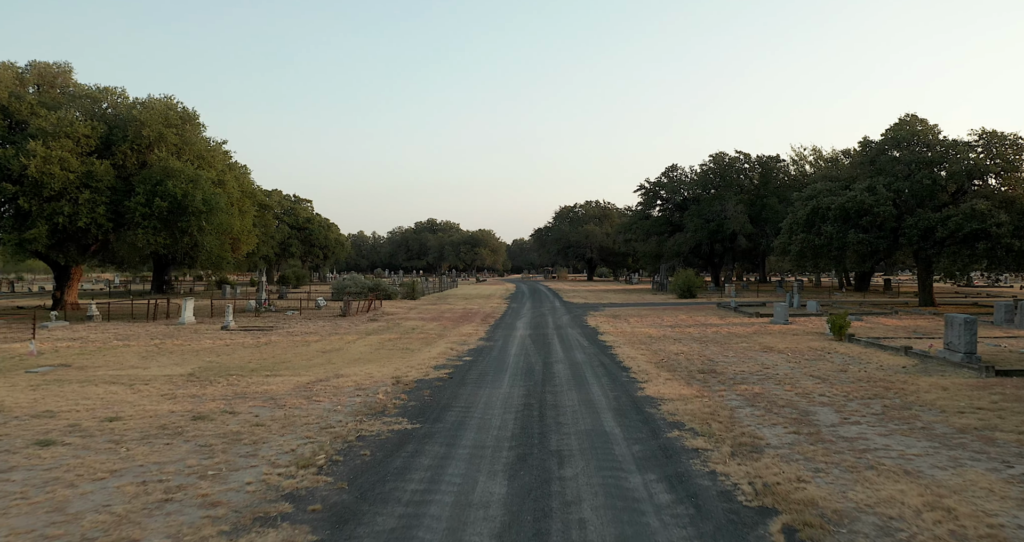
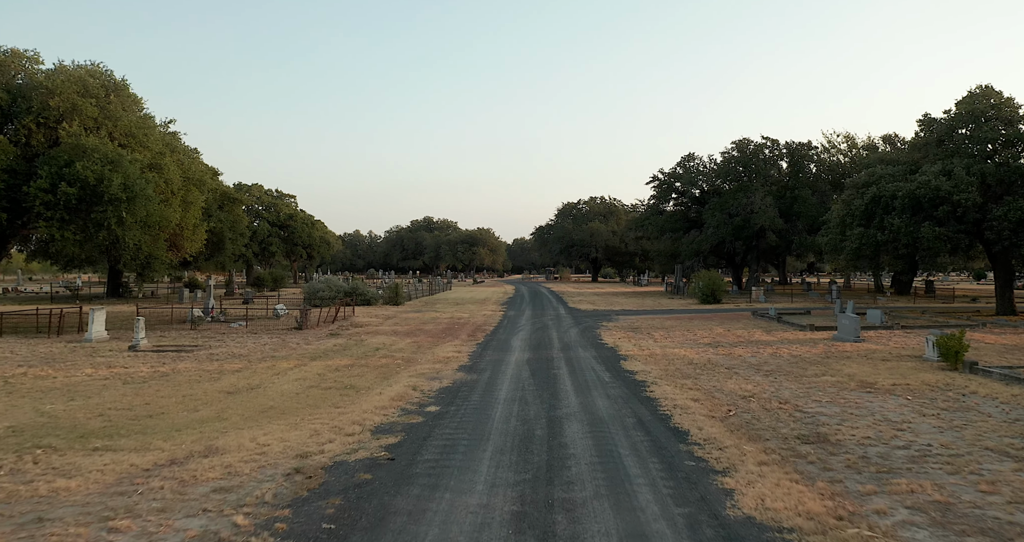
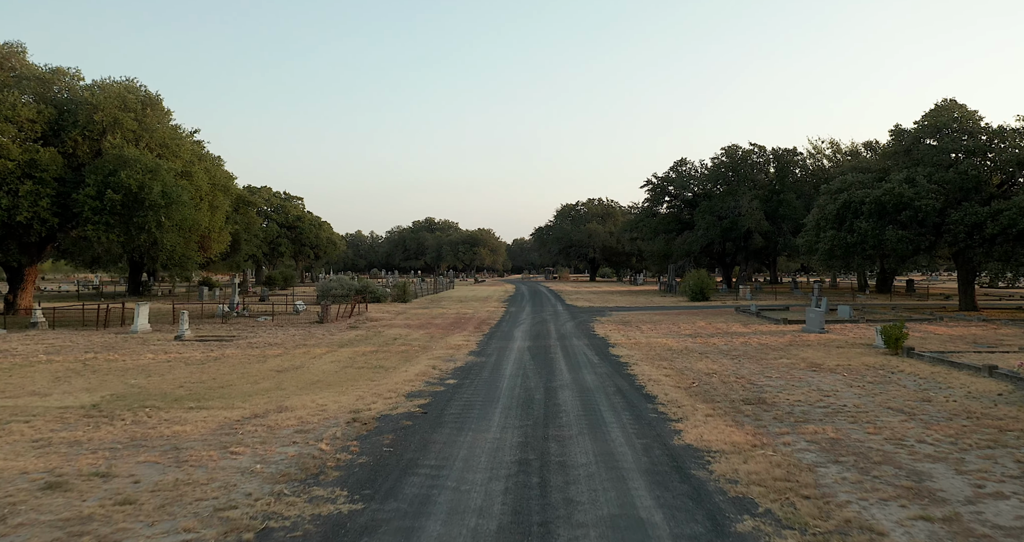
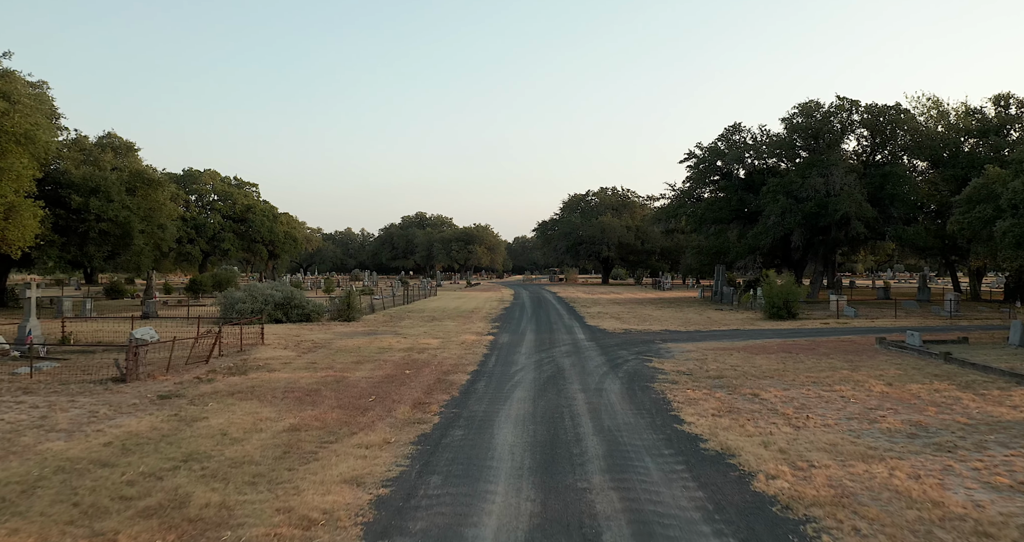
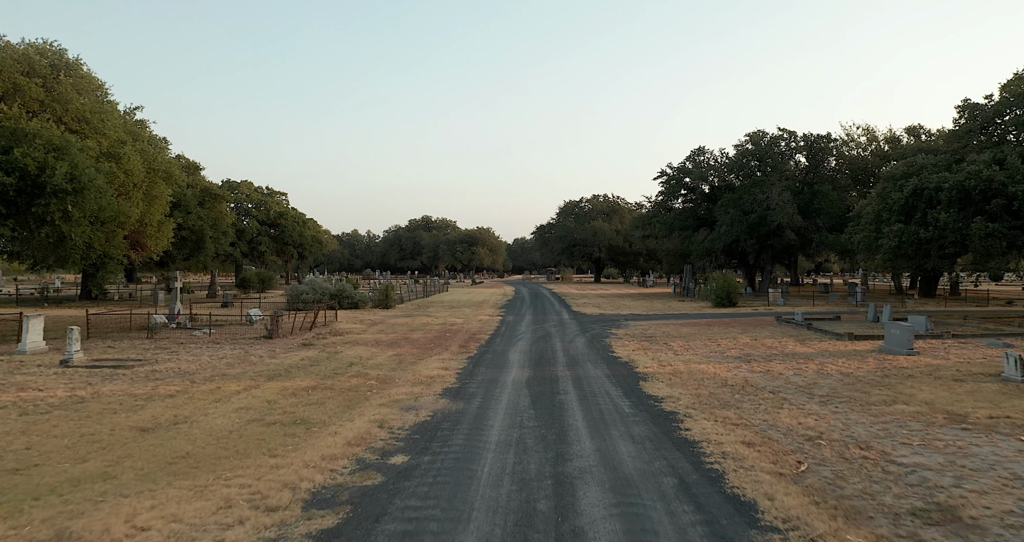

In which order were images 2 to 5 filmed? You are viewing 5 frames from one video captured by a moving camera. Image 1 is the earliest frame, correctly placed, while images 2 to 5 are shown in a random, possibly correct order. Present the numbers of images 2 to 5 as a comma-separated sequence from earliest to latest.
3, 2, 5, 4
